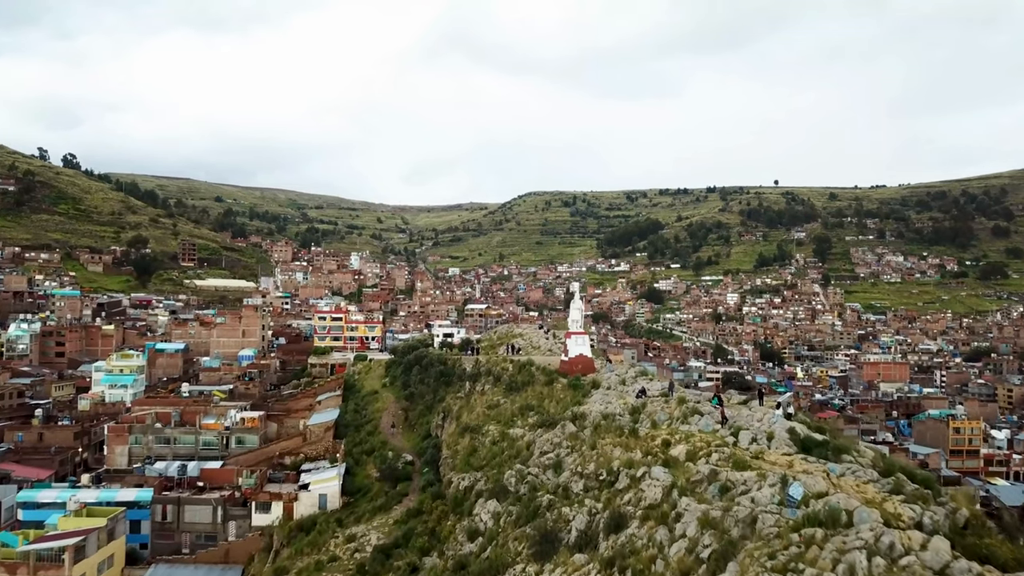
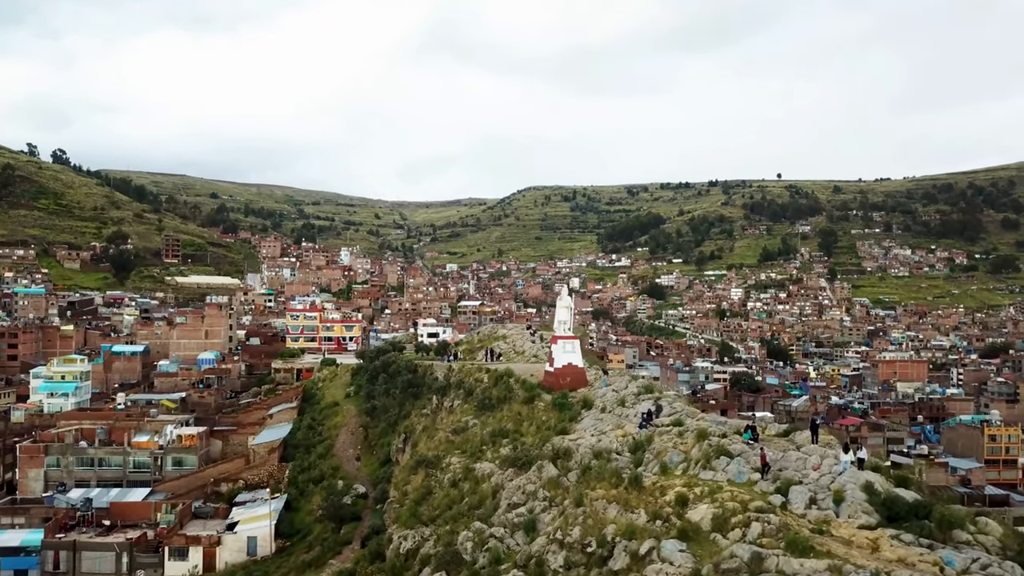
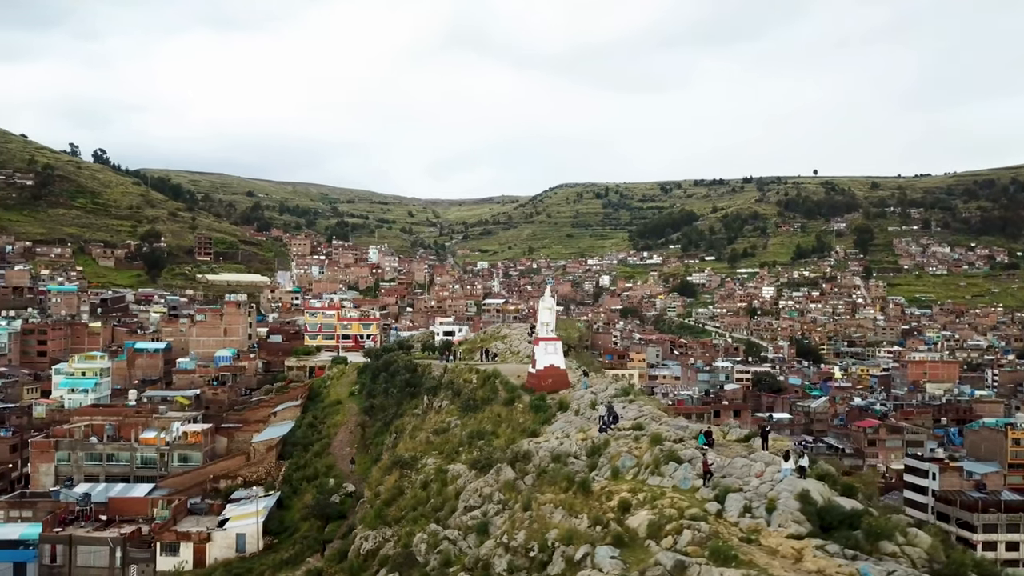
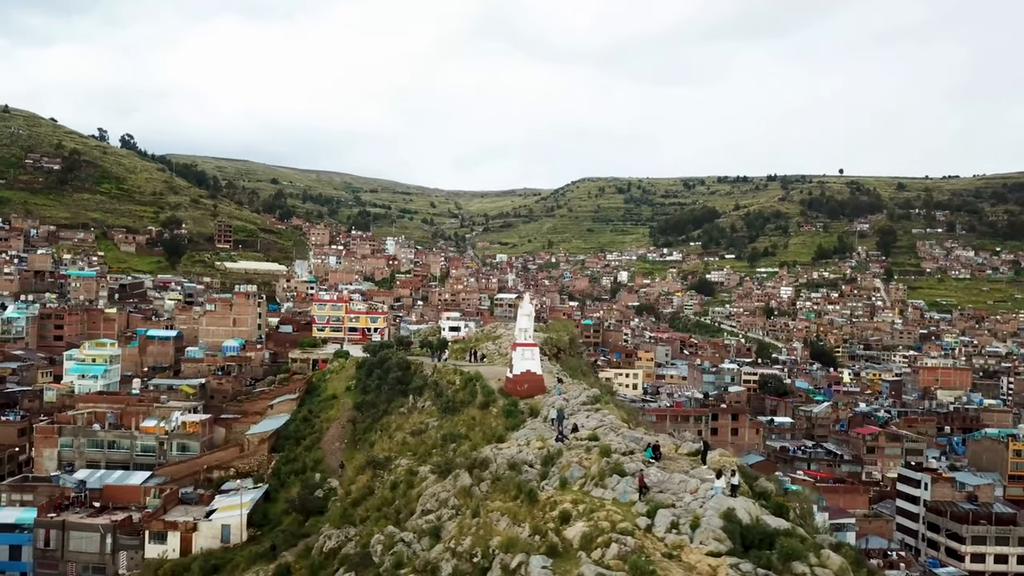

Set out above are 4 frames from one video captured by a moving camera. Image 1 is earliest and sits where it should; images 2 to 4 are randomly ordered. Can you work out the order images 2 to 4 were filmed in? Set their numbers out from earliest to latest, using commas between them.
2, 3, 4
